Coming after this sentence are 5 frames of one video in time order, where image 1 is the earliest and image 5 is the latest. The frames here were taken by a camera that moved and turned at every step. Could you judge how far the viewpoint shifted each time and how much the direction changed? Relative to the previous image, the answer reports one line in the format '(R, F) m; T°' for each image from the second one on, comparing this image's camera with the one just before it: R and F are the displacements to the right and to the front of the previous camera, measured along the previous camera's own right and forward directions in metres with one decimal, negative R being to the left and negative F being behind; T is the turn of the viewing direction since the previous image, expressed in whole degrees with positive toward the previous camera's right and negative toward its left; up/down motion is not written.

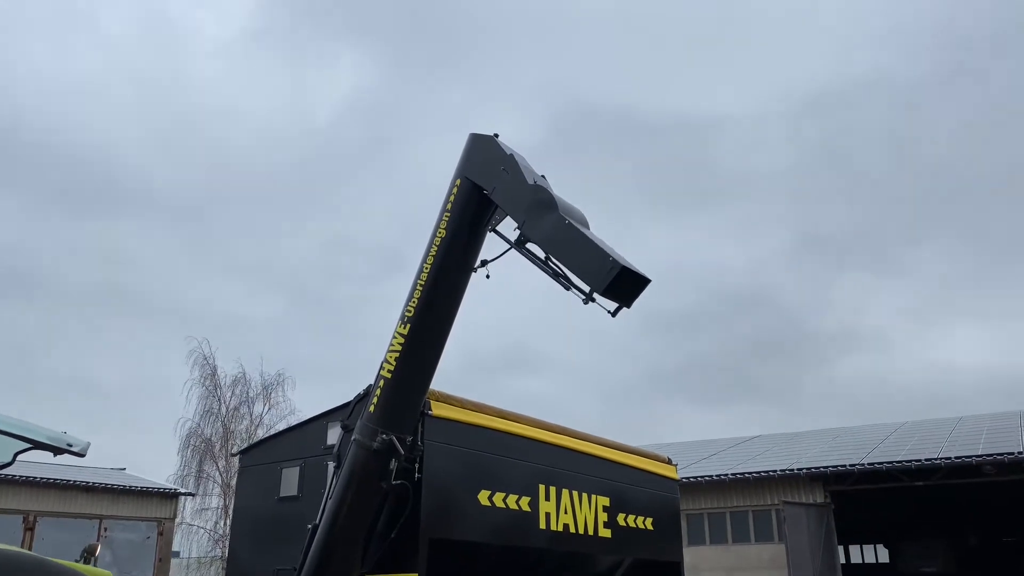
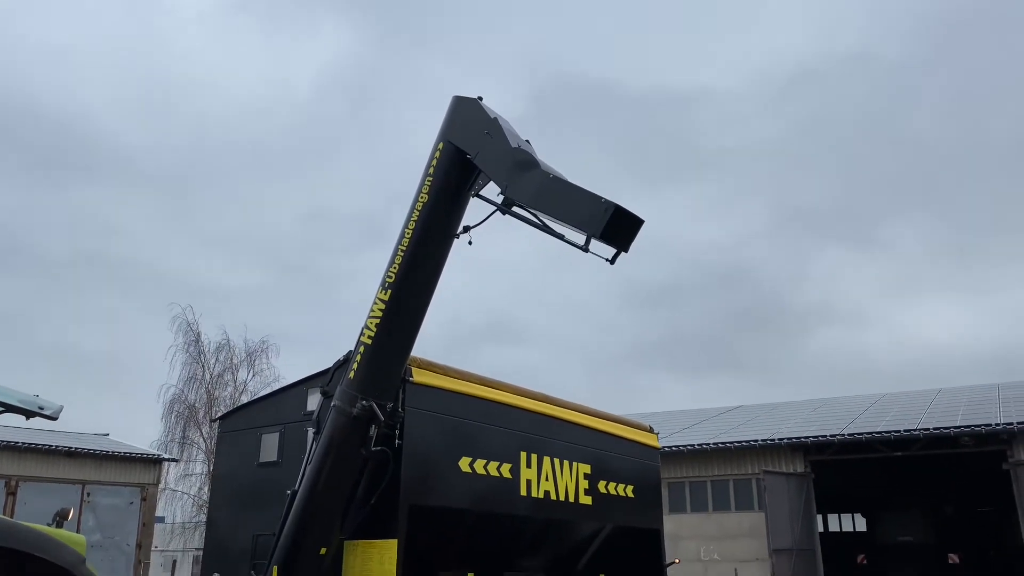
(0.0, +0.1) m; +1°
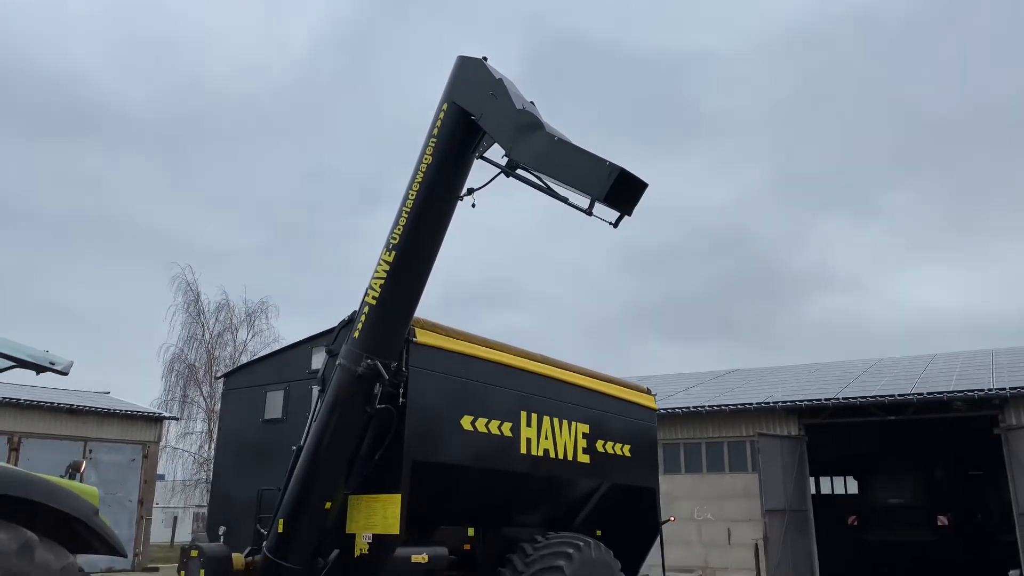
(0.0, -0.1) m; 0°
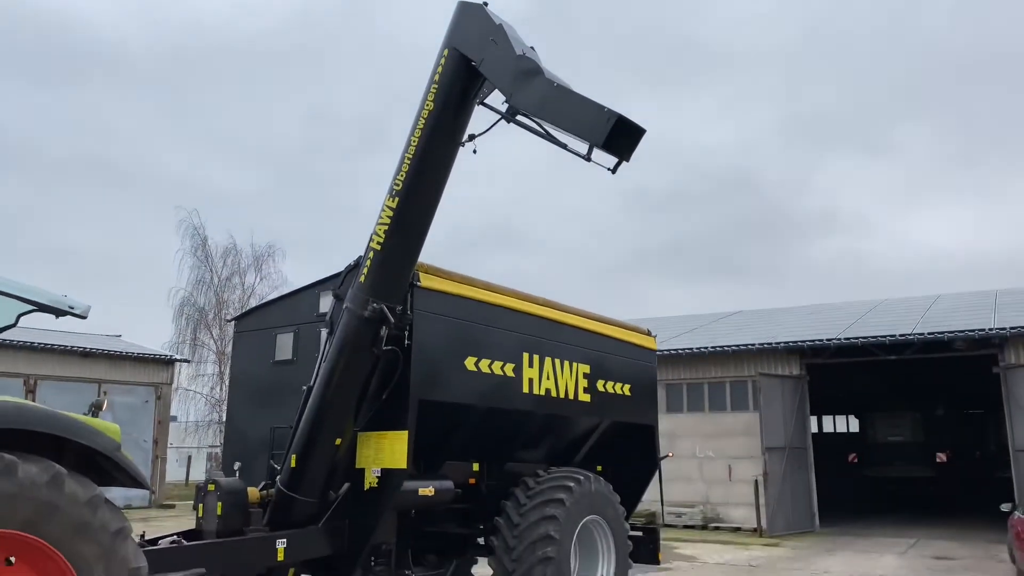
(0.0, -0.1) m; 0°
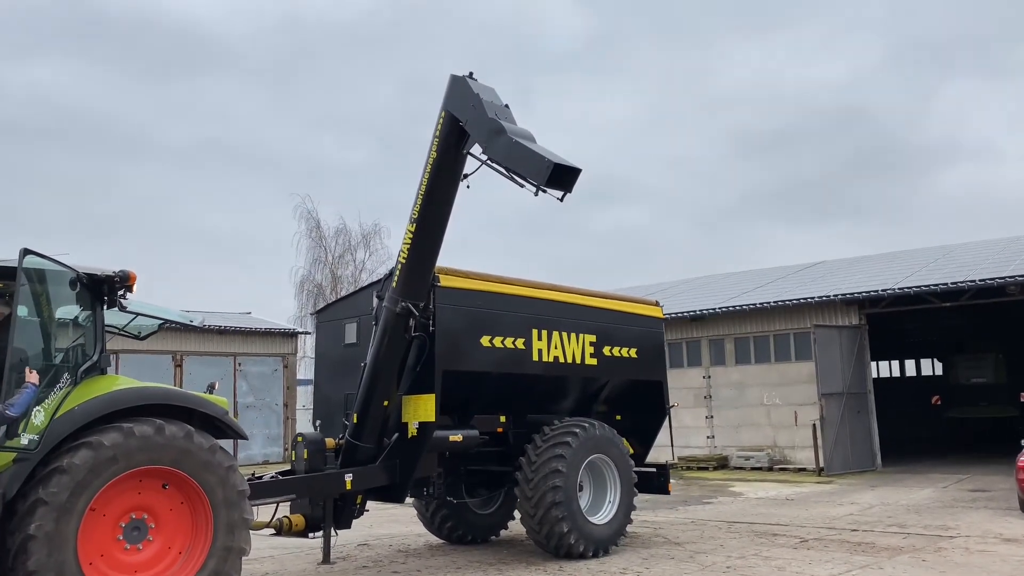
(+1.0, -1.5) m; -8°
